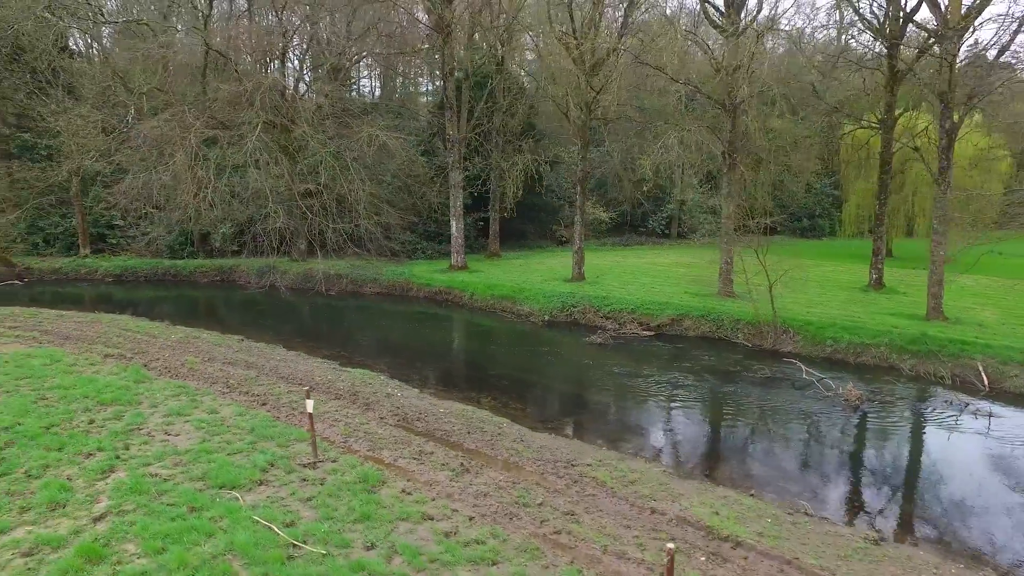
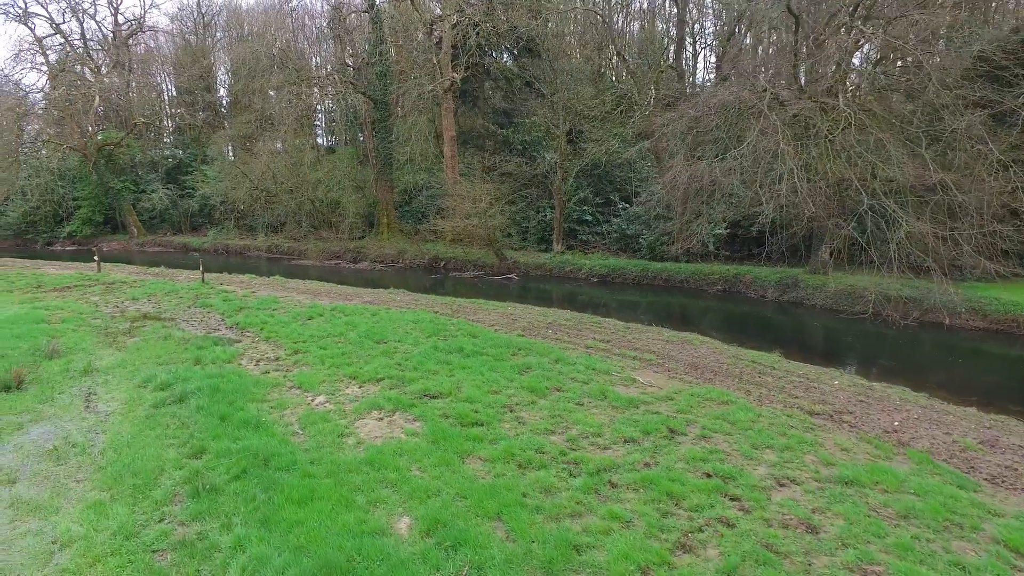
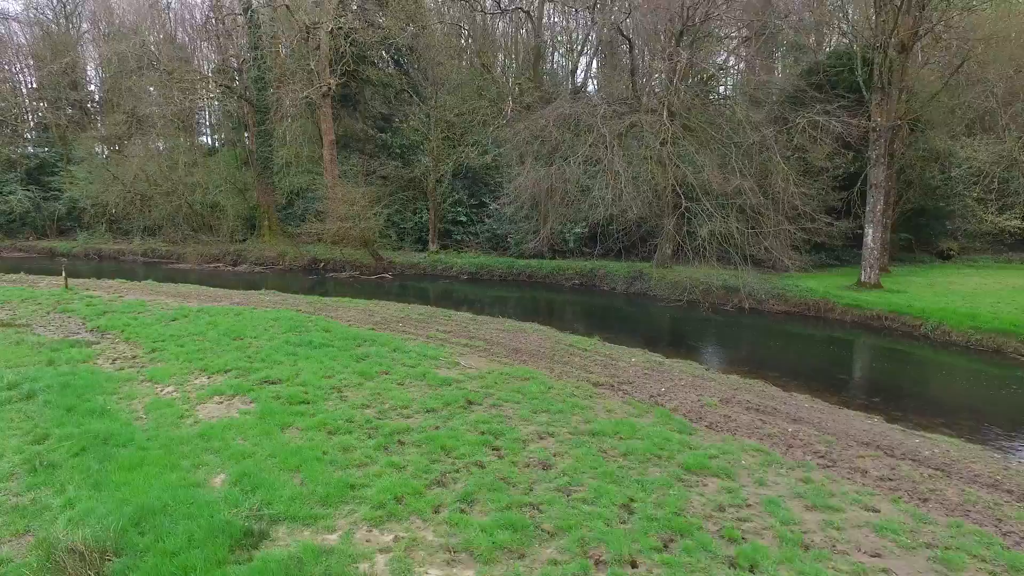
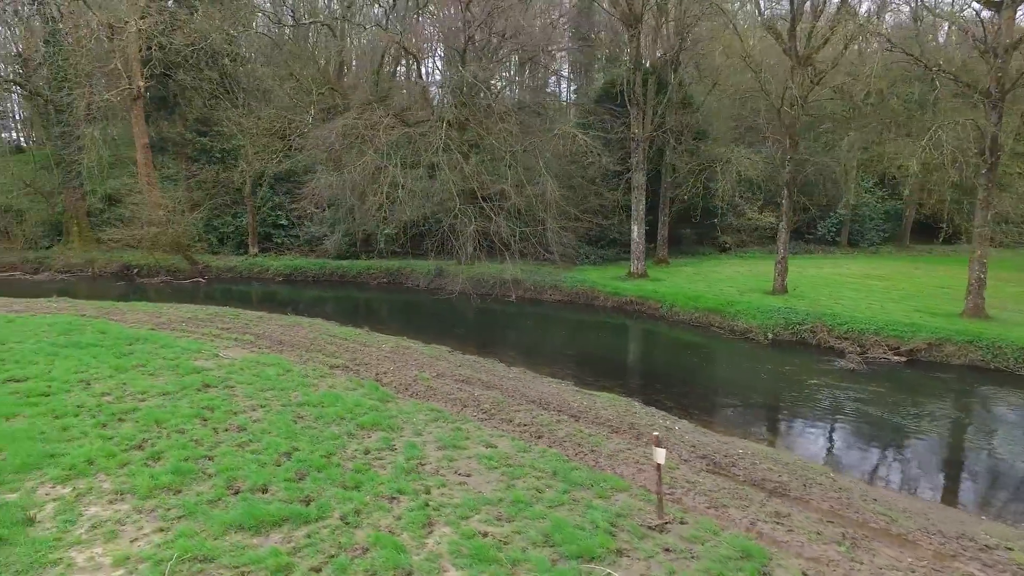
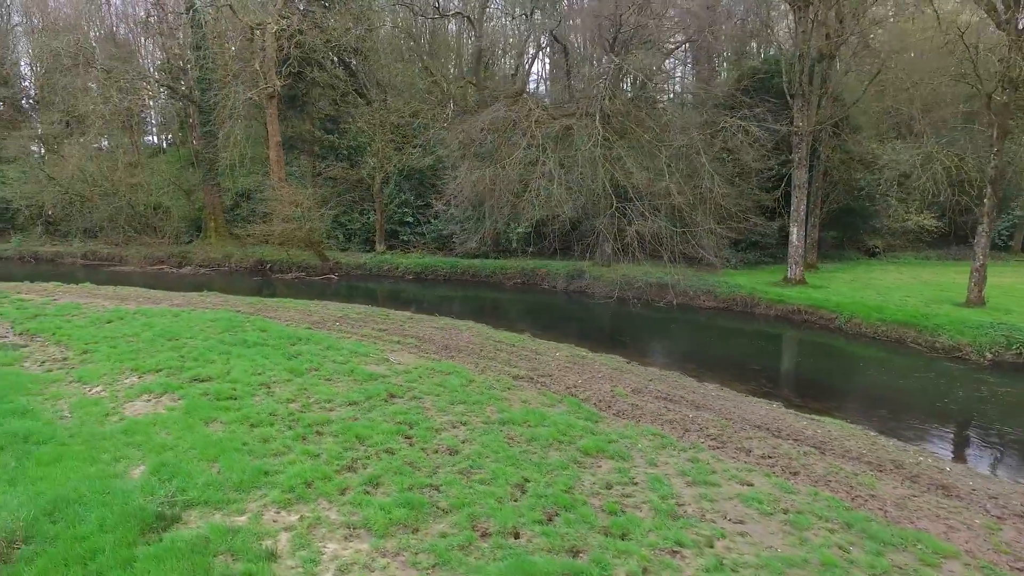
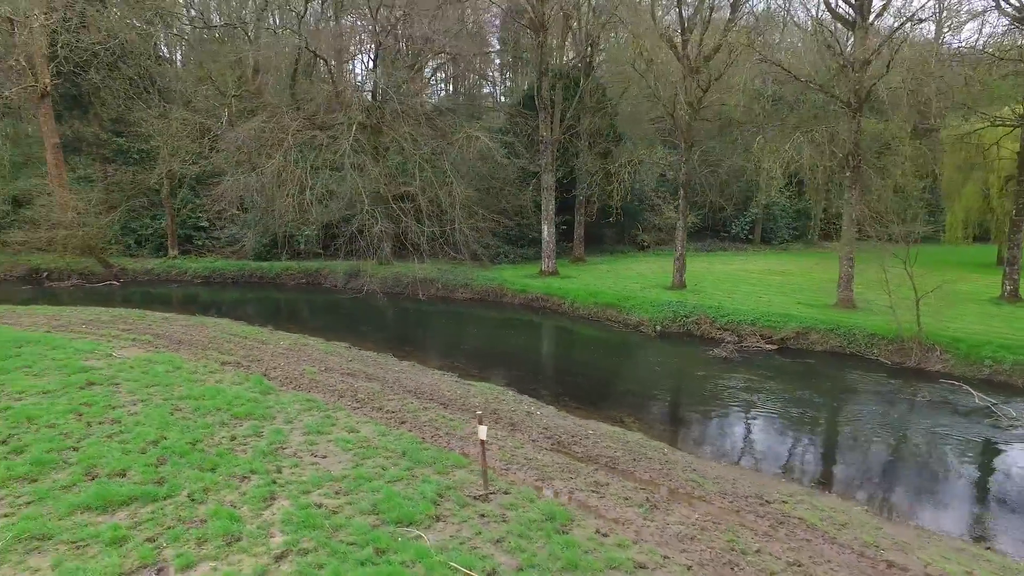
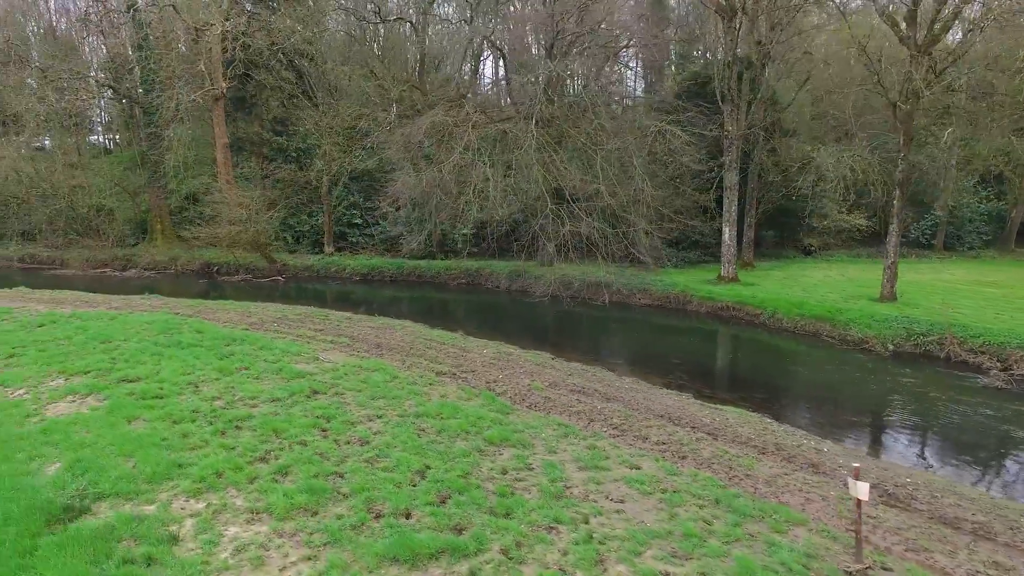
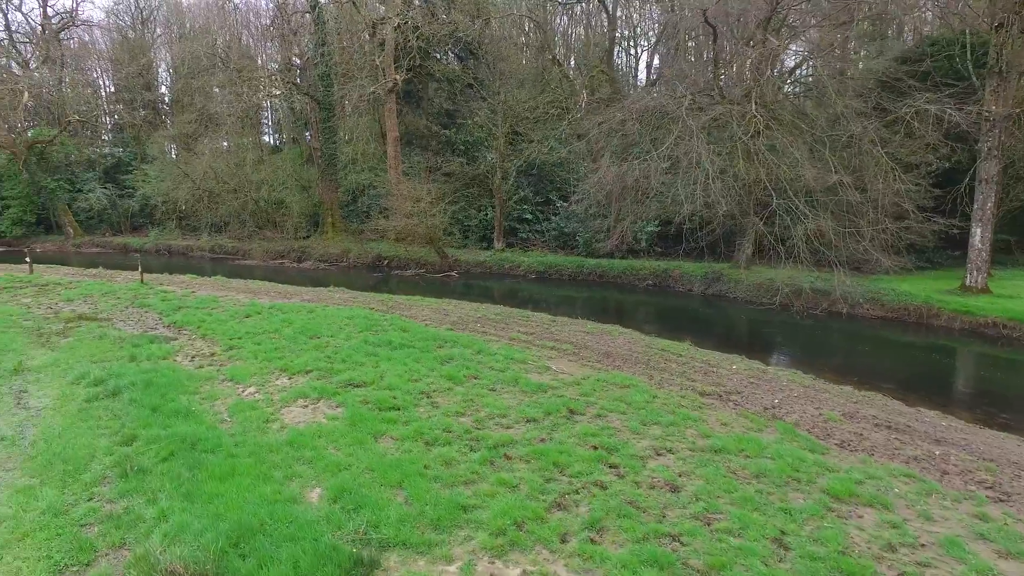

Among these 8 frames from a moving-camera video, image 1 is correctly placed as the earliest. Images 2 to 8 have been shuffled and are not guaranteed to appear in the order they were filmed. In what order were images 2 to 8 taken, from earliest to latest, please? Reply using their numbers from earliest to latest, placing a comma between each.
6, 4, 7, 5, 3, 8, 2
